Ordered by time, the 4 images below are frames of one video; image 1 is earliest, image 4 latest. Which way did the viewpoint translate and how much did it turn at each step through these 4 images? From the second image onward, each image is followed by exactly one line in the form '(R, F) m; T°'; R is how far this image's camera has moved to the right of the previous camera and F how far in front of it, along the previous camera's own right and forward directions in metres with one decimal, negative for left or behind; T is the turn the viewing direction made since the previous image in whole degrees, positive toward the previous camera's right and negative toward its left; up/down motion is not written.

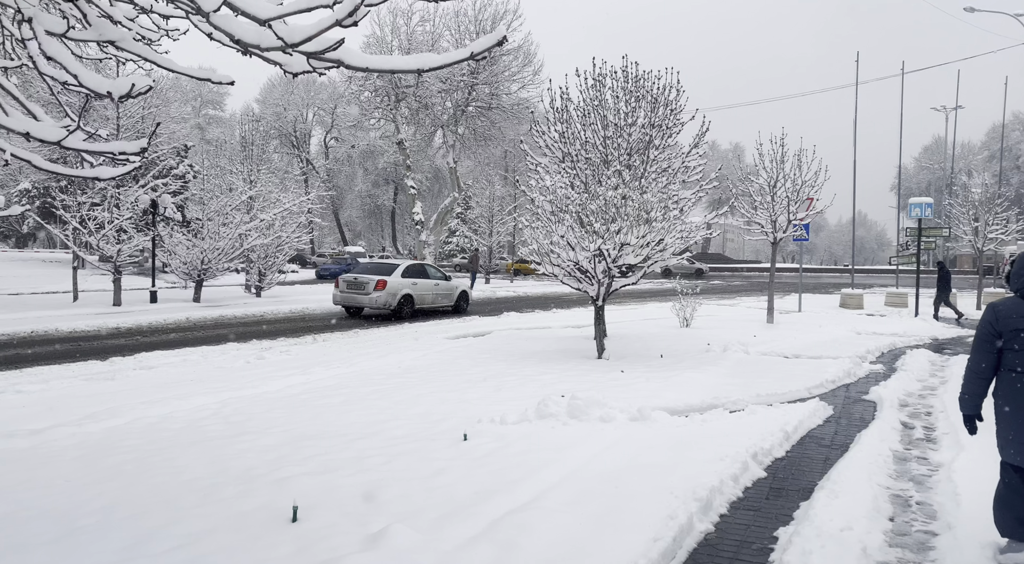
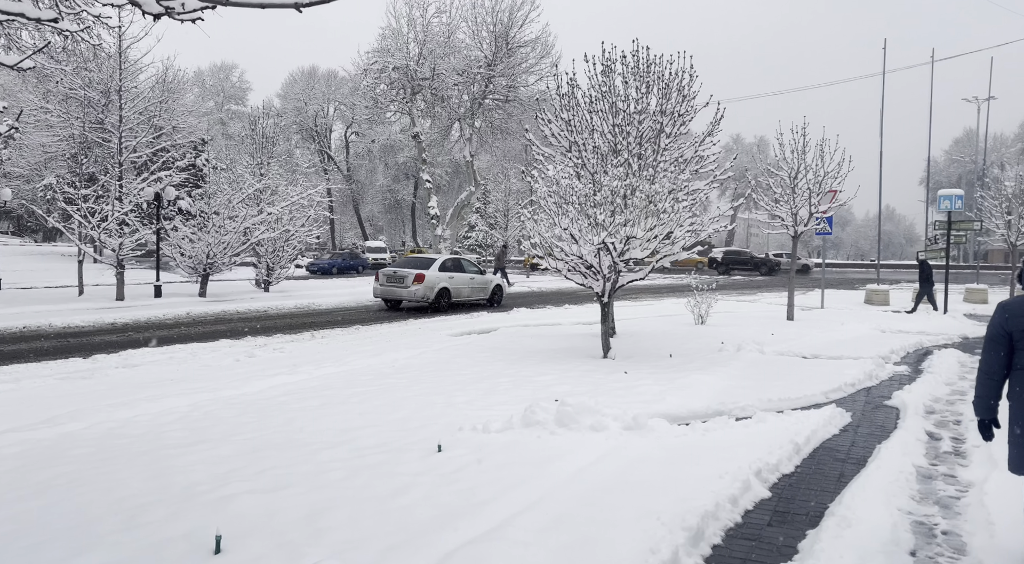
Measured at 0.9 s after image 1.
(+0.3, +0.6) m; -2°
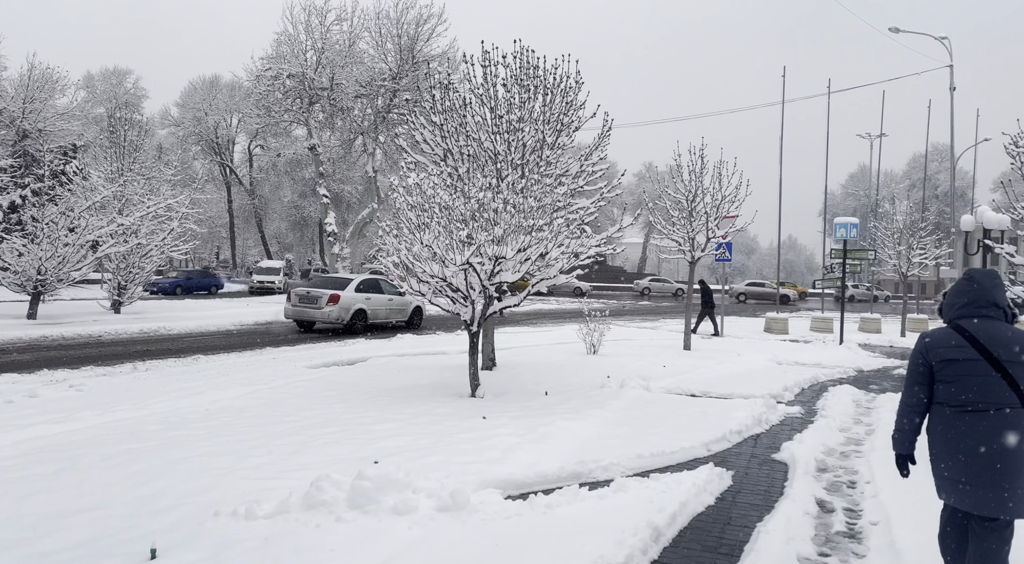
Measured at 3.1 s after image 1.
(+0.9, +1.5) m; +6°
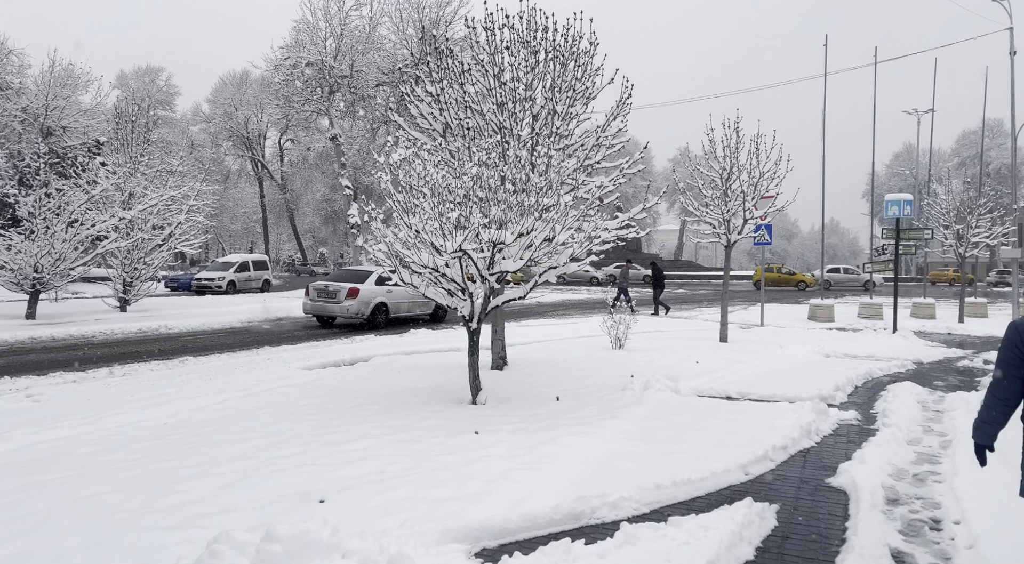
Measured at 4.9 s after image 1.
(+0.4, +1.4) m; -3°
